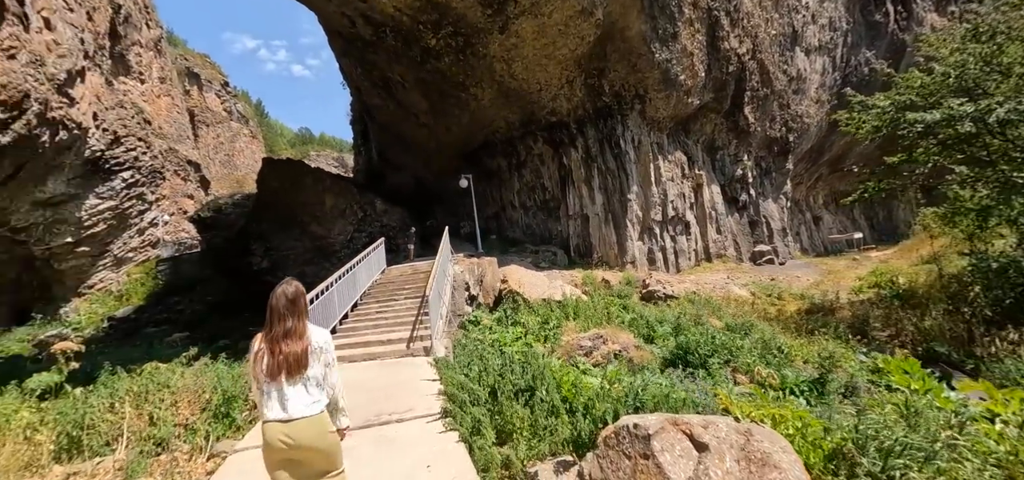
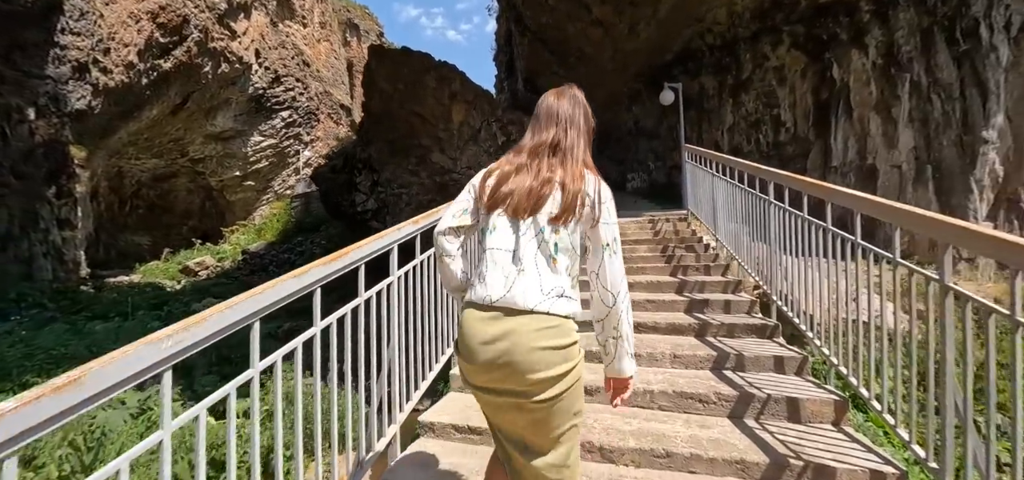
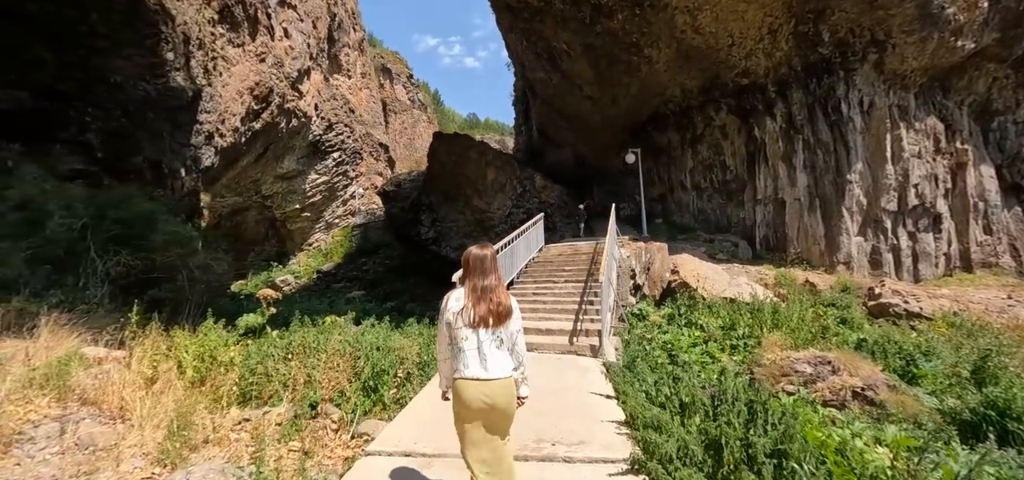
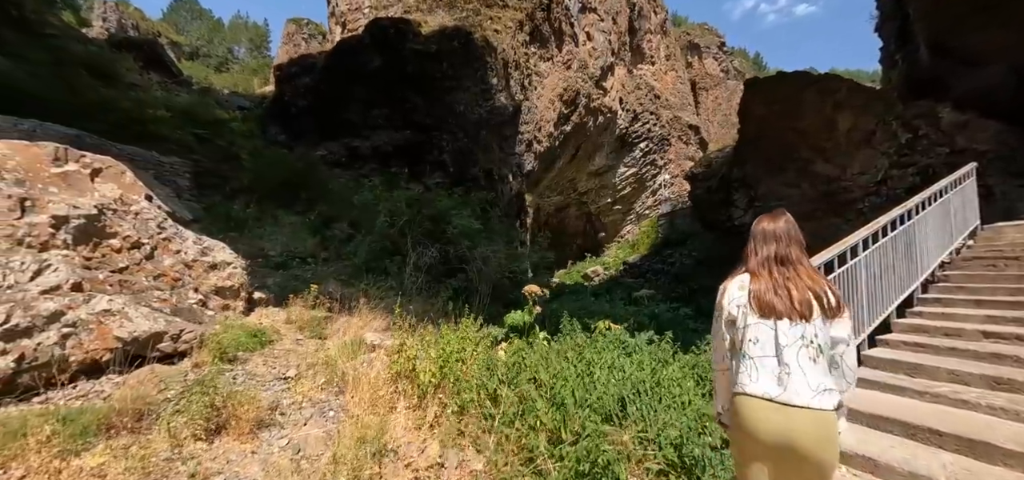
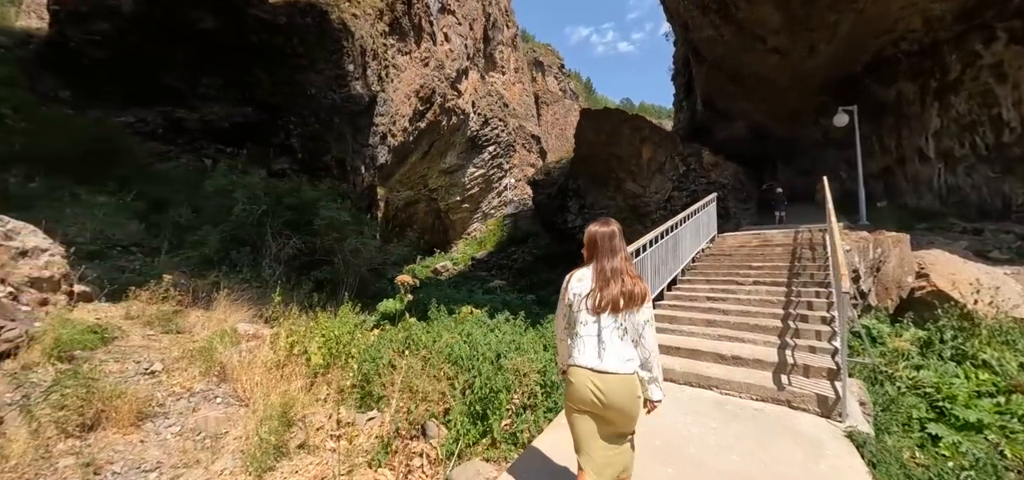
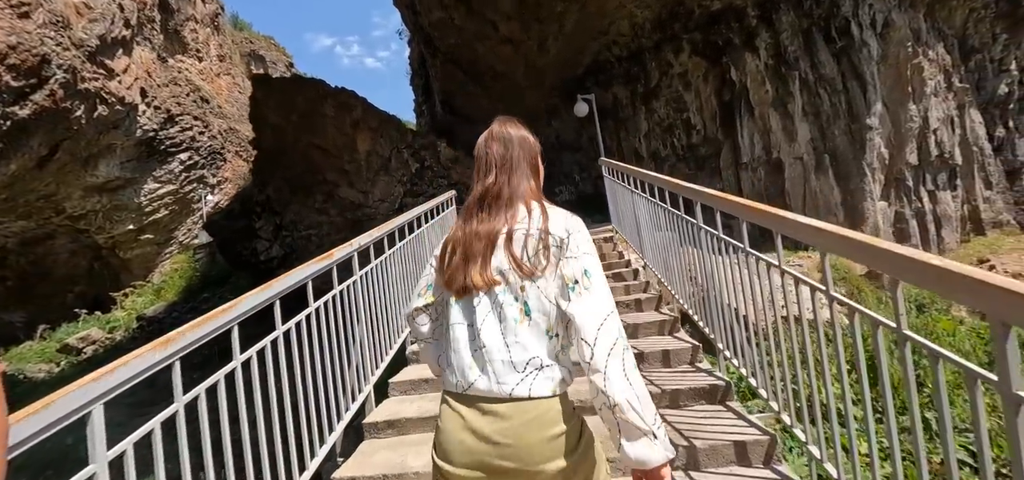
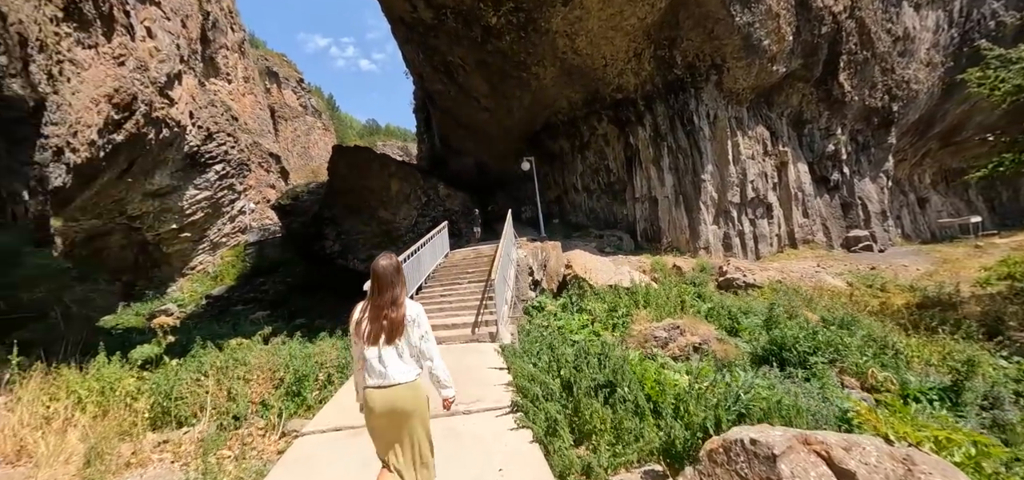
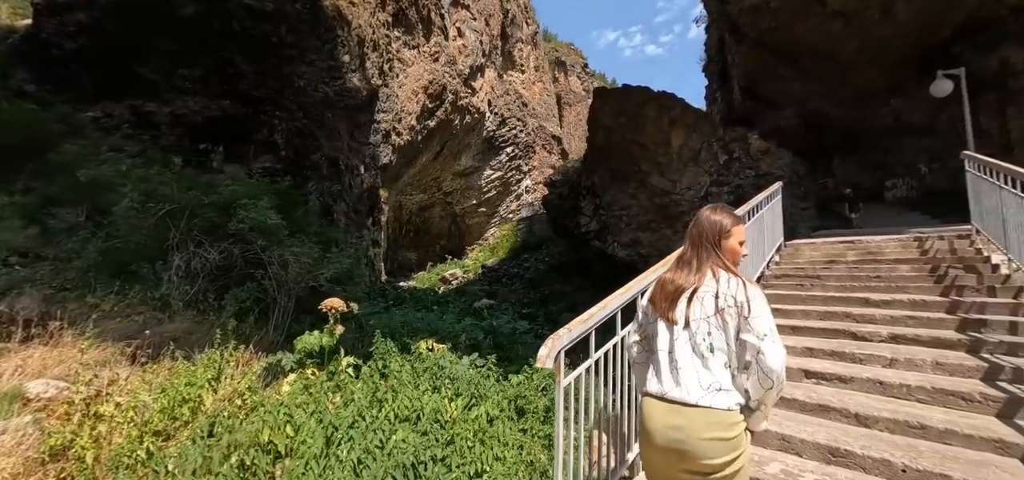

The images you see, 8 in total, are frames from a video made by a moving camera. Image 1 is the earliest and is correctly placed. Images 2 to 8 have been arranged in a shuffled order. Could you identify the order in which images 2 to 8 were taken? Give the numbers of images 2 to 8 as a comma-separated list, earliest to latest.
7, 3, 5, 4, 8, 2, 6
